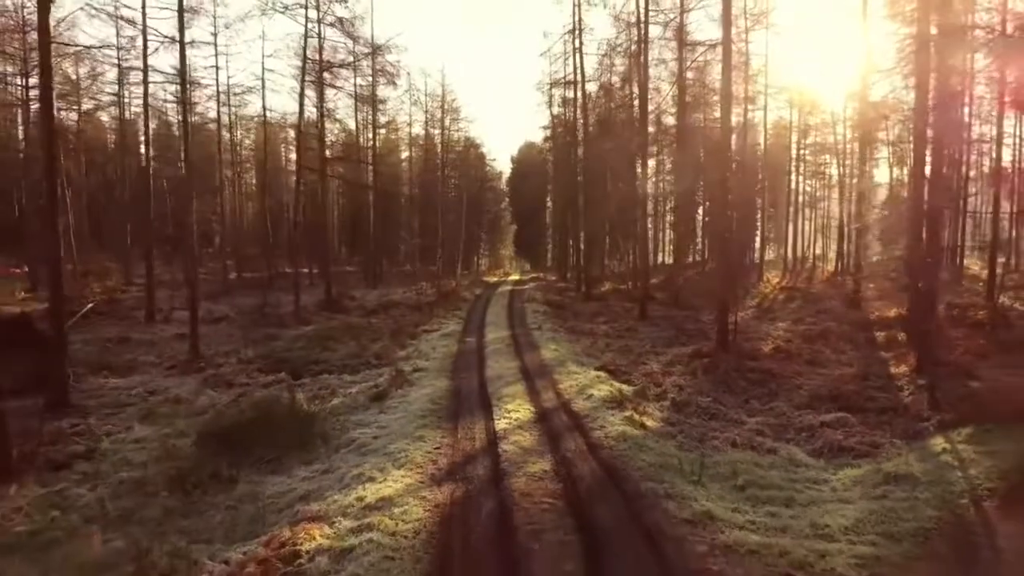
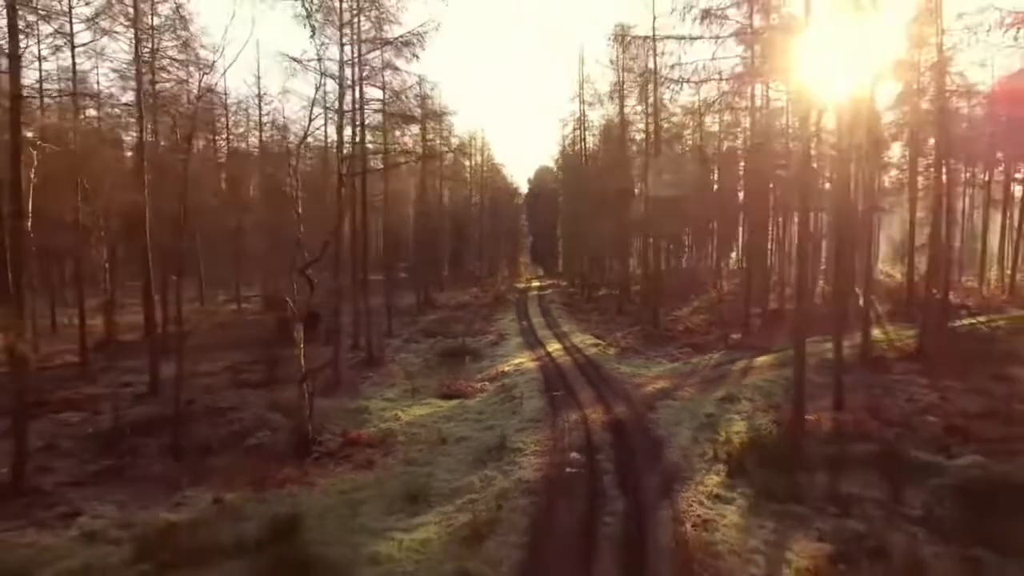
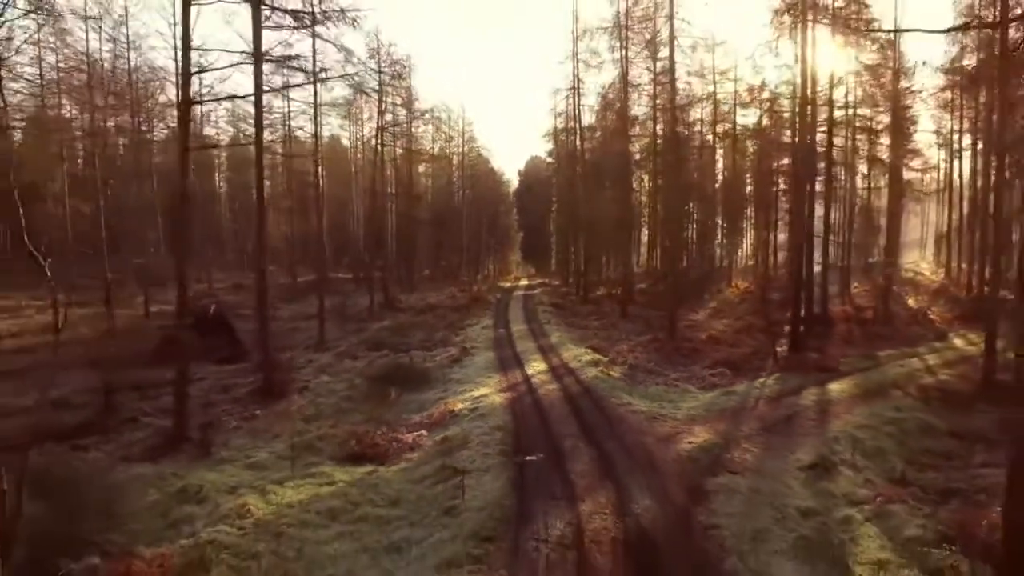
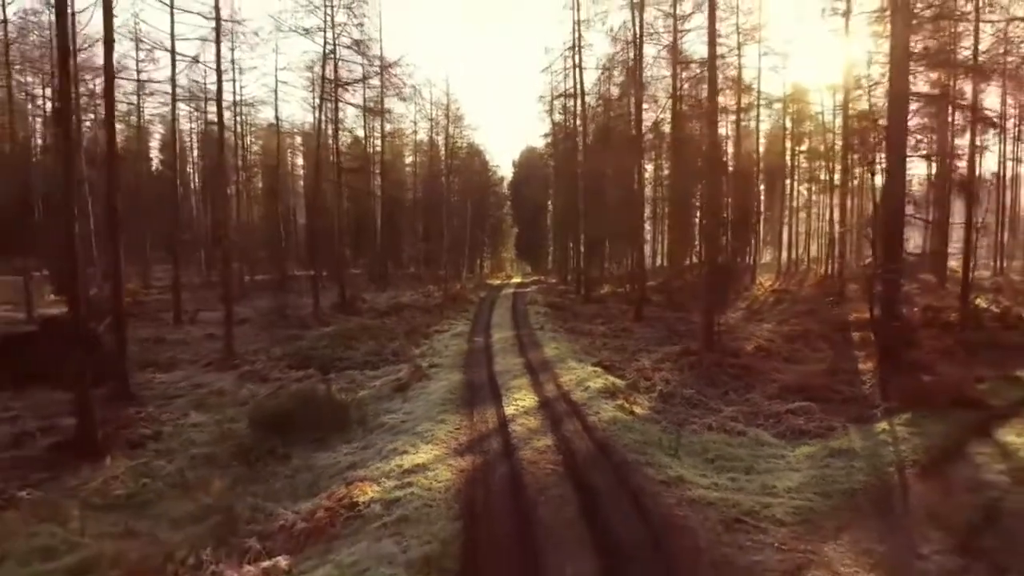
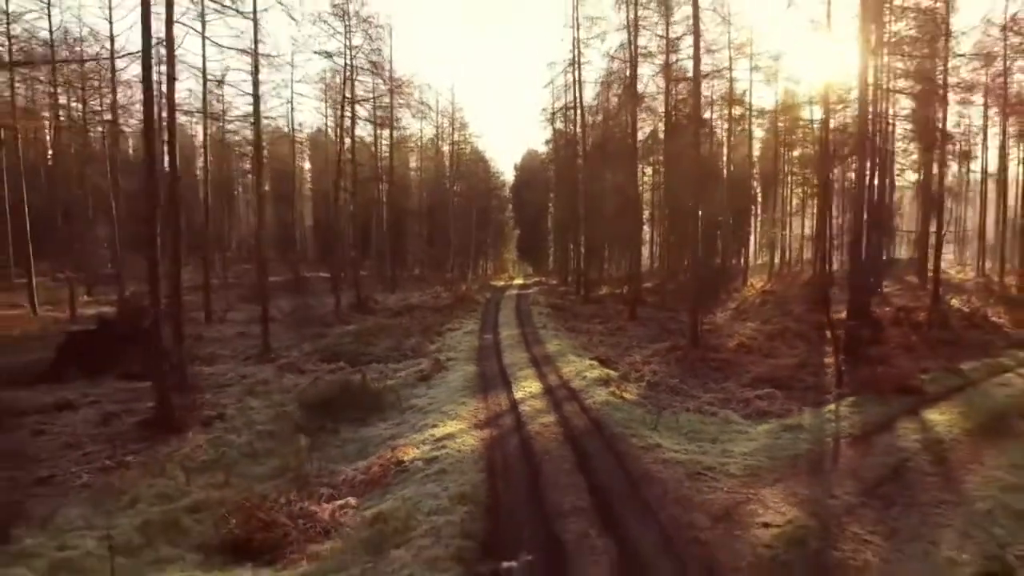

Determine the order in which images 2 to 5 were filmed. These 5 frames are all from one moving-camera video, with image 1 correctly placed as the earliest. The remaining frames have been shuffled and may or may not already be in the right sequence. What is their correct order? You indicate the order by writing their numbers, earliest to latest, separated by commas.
4, 5, 3, 2
